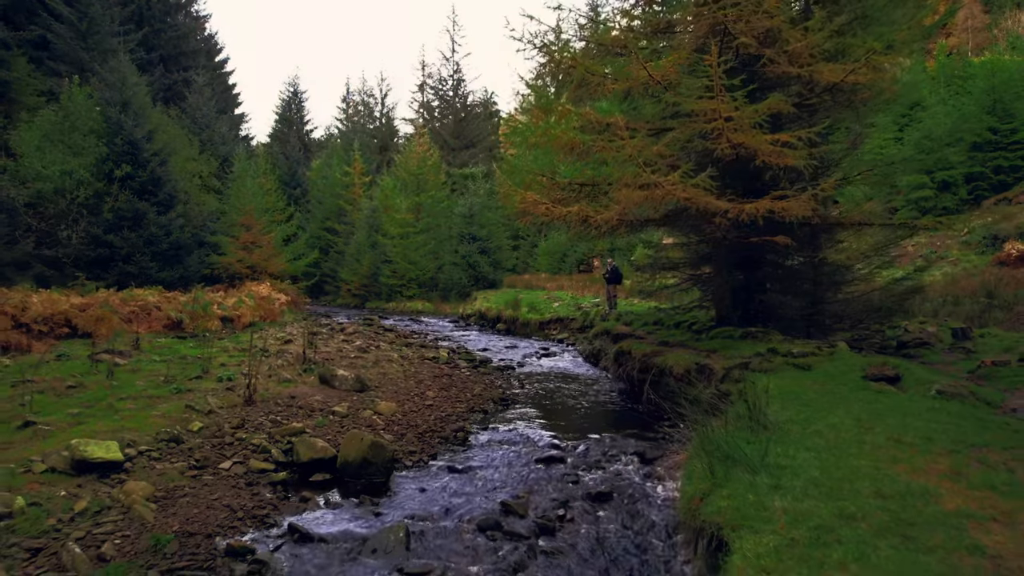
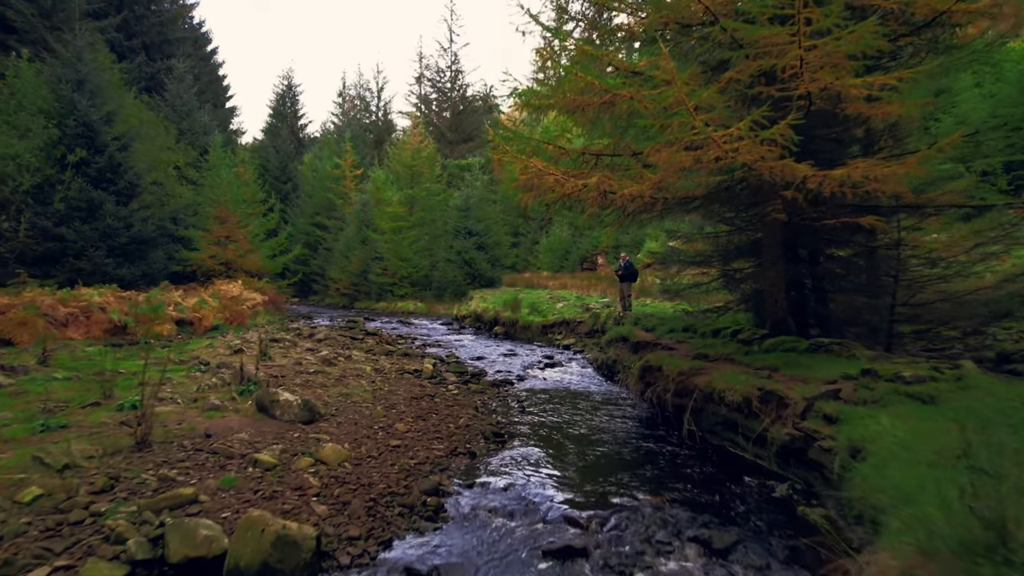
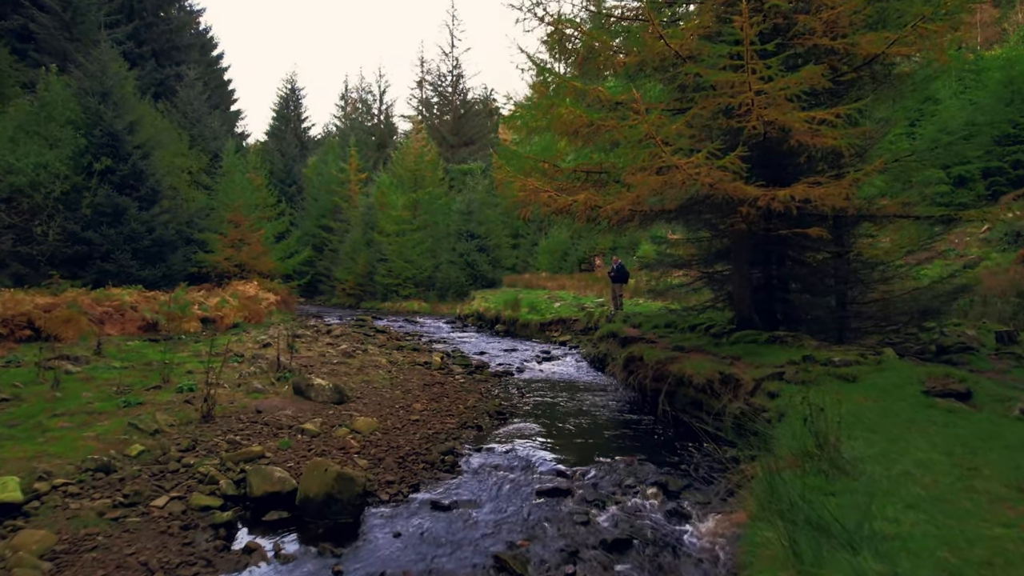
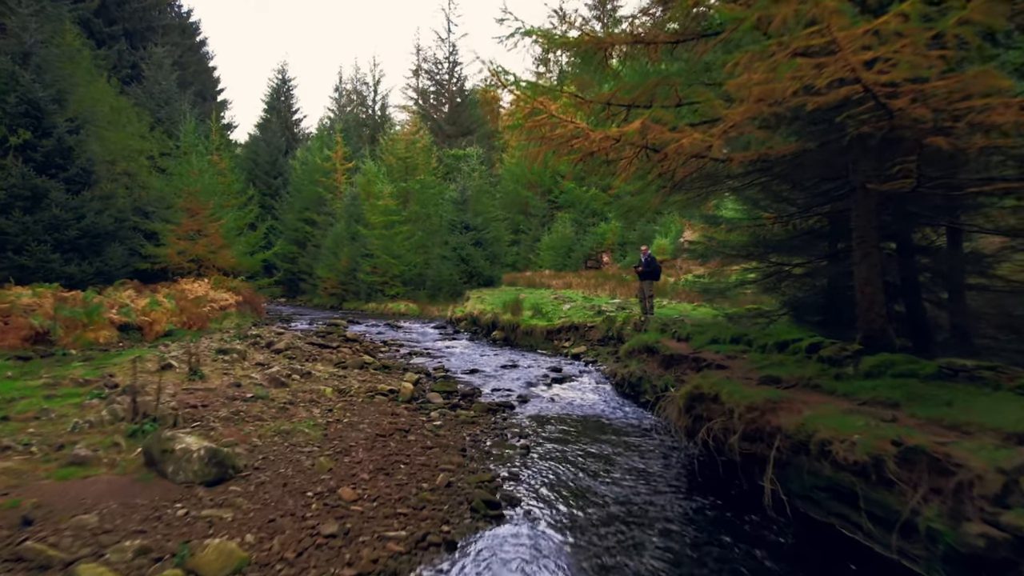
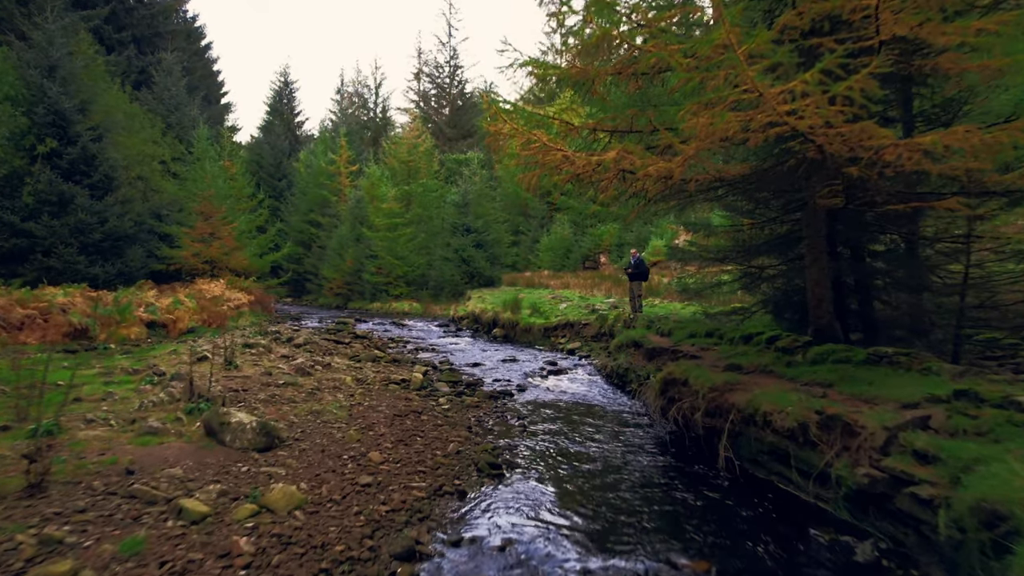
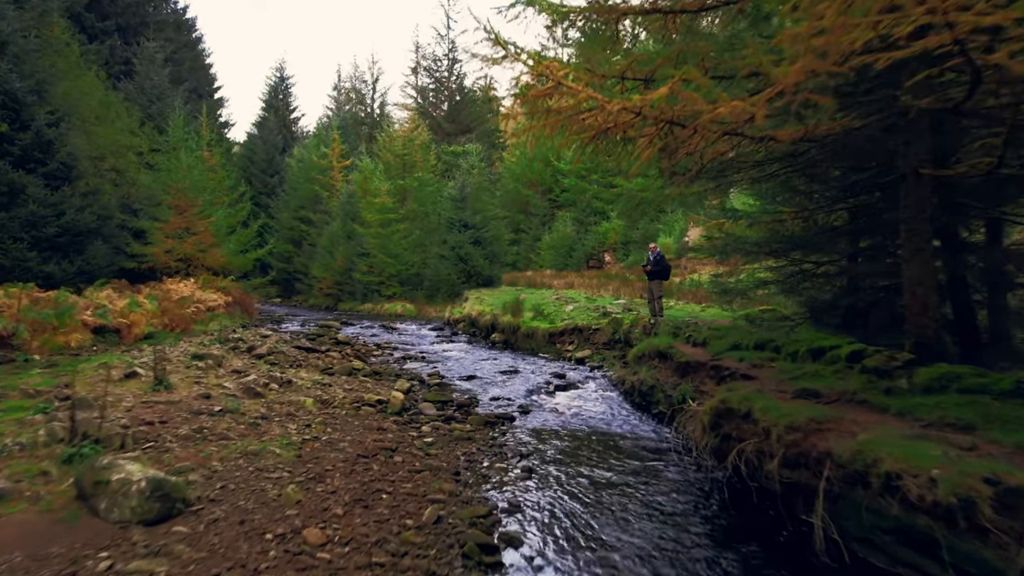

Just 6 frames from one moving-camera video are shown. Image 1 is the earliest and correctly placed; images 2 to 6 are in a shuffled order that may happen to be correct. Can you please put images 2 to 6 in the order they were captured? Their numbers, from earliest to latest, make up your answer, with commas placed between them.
3, 2, 5, 4, 6
